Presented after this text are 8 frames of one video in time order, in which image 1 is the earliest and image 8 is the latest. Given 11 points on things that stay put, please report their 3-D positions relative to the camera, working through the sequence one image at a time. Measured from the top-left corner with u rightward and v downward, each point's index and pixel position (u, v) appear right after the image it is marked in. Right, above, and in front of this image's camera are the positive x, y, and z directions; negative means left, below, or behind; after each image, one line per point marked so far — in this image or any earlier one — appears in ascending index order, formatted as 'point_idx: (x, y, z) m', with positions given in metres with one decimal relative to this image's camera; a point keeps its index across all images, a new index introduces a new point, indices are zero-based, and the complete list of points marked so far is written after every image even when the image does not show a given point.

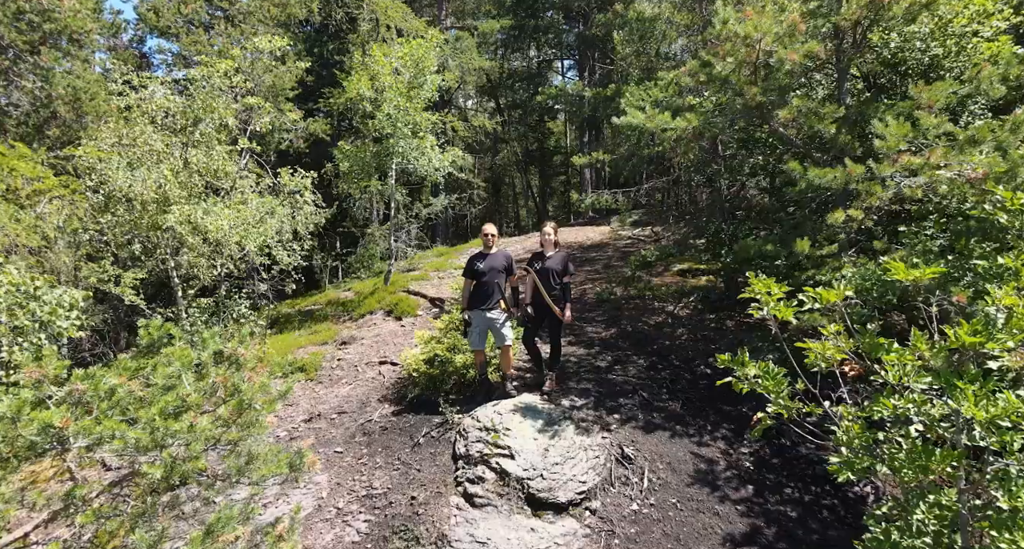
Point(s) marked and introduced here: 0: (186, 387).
0: (-1.8, -0.6, +2.7) m
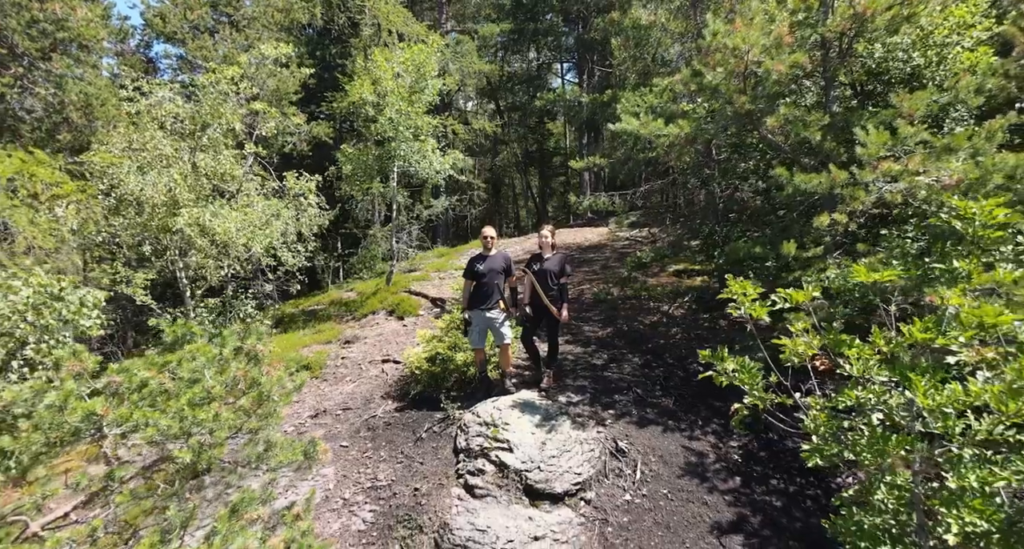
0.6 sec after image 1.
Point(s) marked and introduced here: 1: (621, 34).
0: (-1.8, -0.6, +2.9) m
1: (+2.1, +4.7, +9.5) m
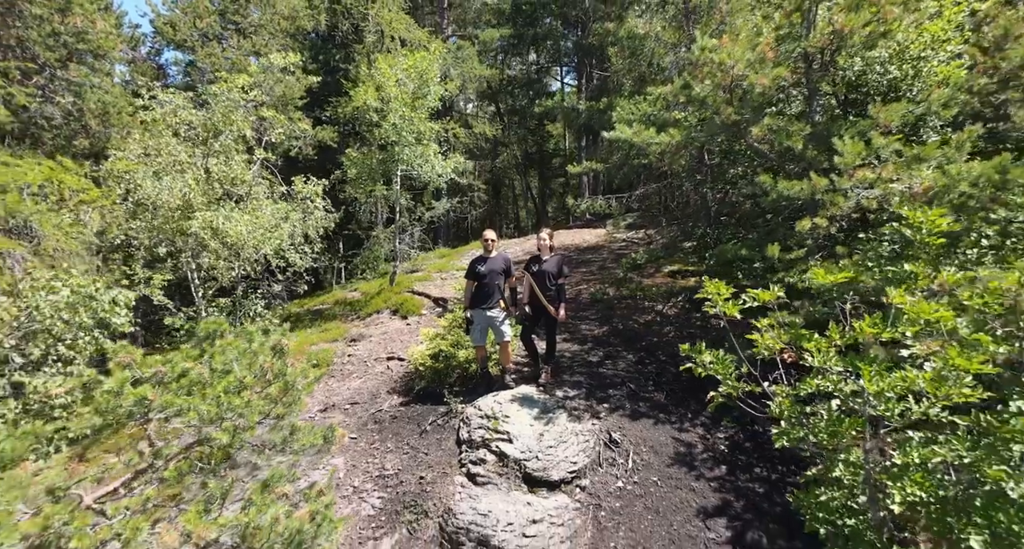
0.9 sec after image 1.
0: (-1.8, -0.7, +3.2) m
1: (+2.1, +4.7, +9.8) m
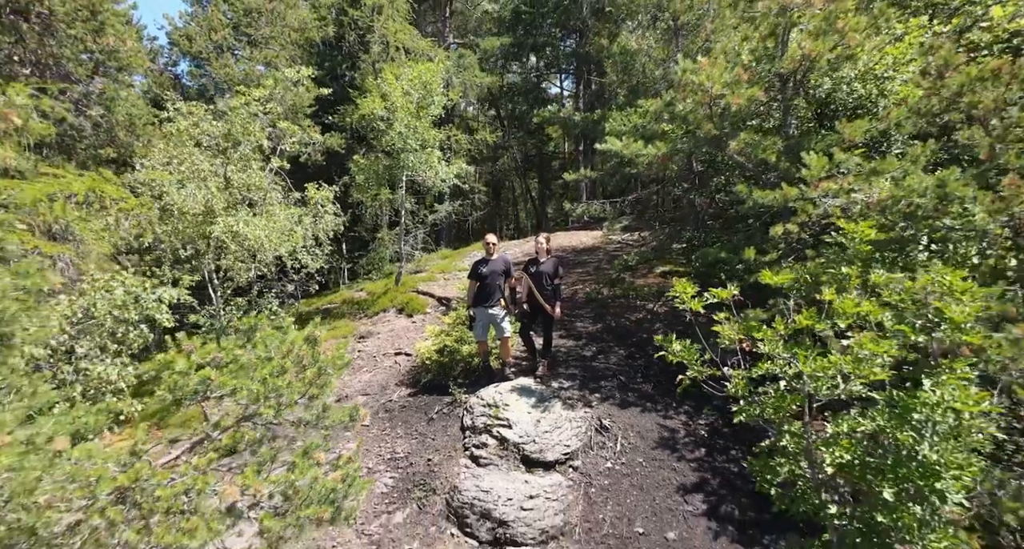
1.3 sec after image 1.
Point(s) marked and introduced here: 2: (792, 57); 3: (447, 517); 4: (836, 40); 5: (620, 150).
0: (-1.8, -0.7, +3.7) m
1: (+2.1, +4.7, +10.4) m
2: (+3.4, +2.6, +5.9) m
3: (-0.7, -2.5, +5.1) m
4: (+3.8, +2.7, +5.7) m
5: (+1.6, +1.9, +7.3) m
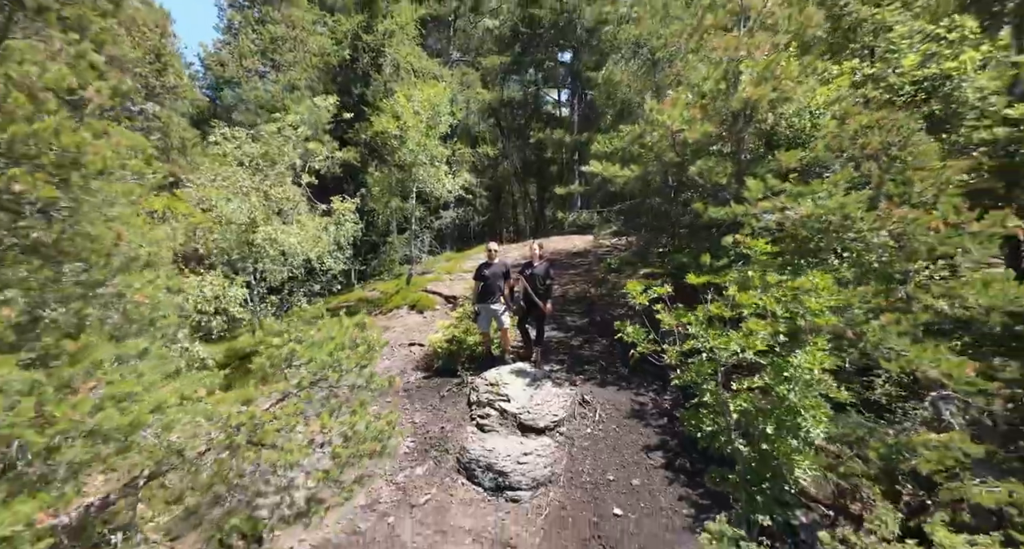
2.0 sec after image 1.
0: (-1.8, -0.7, +5.1) m
1: (+2.1, +4.6, +11.7) m
2: (+3.3, +2.6, +7.2) m
3: (-0.7, -2.6, +6.4) m
4: (+3.8, +2.7, +7.0) m
5: (+1.6, +1.9, +8.7) m
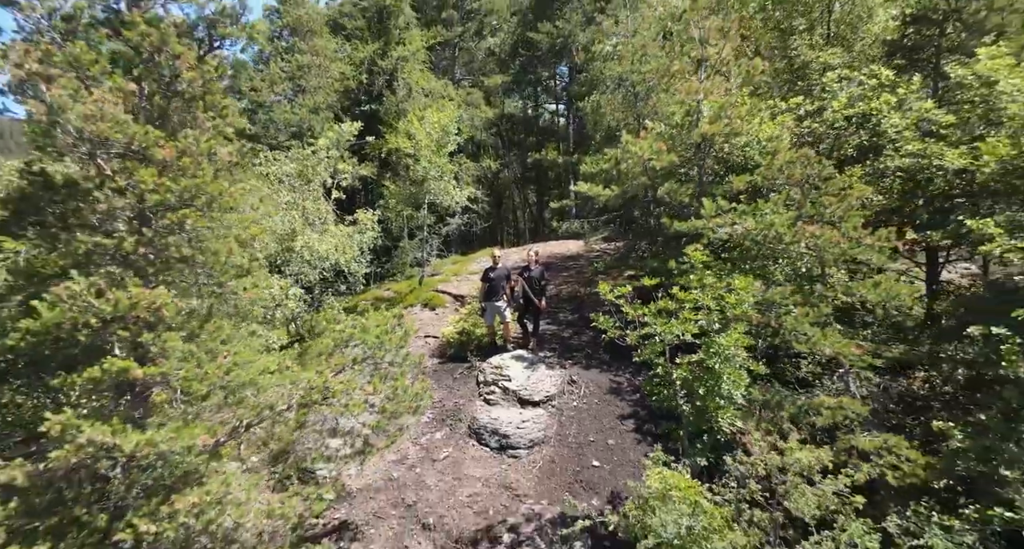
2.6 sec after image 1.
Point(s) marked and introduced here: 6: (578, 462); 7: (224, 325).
0: (-1.8, -0.7, +6.7) m
1: (+2.1, +4.6, +13.3) m
2: (+3.4, +2.5, +8.8) m
3: (-0.7, -2.6, +8.0) m
4: (+3.8, +2.7, +8.6) m
5: (+1.6, +1.8, +10.3) m
6: (+1.0, -2.8, +7.4) m
7: (-3.2, -0.6, +5.4) m
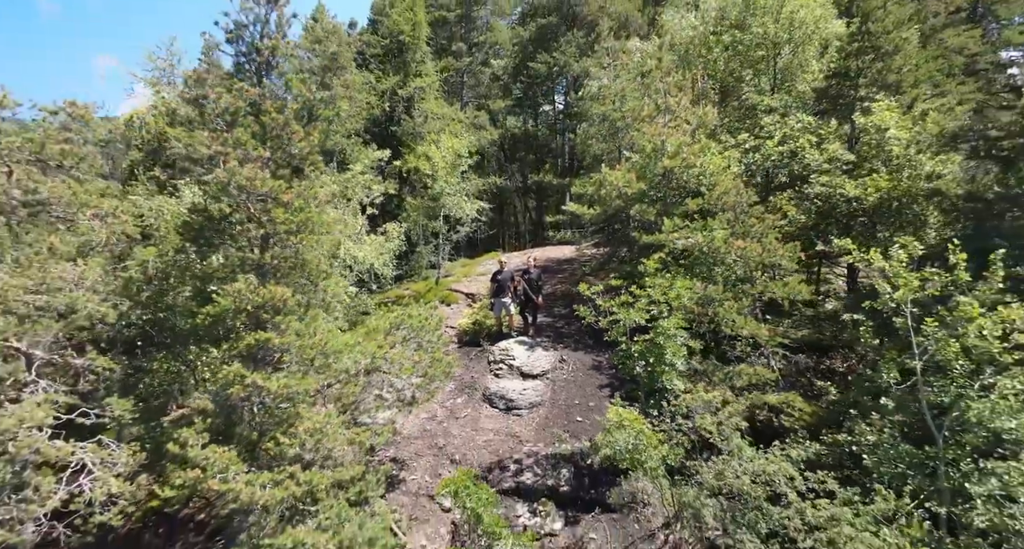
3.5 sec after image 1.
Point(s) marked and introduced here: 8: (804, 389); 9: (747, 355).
0: (-1.7, -0.8, +9.1) m
1: (+2.2, +4.5, +15.7) m
2: (+3.4, +2.5, +11.2) m
3: (-0.6, -2.7, +10.5) m
4: (+3.9, +2.6, +11.1) m
5: (+1.7, +1.8, +12.7) m
6: (+1.1, -2.9, +9.8) m
7: (-3.1, -0.6, +7.8) m
8: (+5.5, -2.2, +9.2) m
9: (+4.6, -1.6, +9.6) m
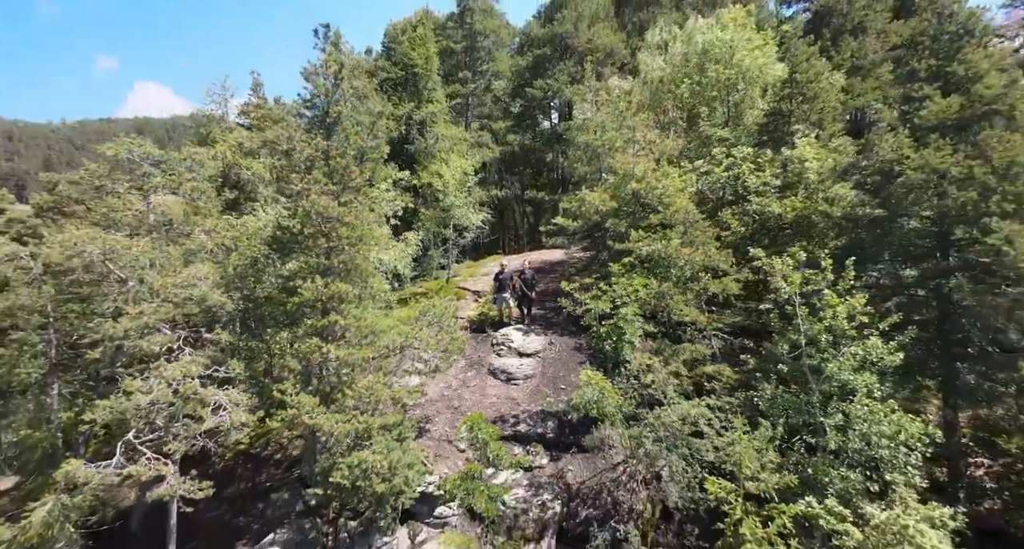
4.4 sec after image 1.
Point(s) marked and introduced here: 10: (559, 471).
0: (-1.8, -0.8, +11.9) m
1: (+2.2, +4.5, +18.5) m
2: (+3.4, +2.5, +14.0) m
3: (-0.6, -2.7, +13.3) m
4: (+3.9, +2.6, +13.9) m
5: (+1.7, +1.8, +15.5) m
6: (+1.1, -2.9, +12.6) m
7: (-3.1, -0.6, +10.6) m
8: (+5.5, -2.2, +12.0) m
9: (+4.6, -1.6, +12.4) m
10: (+1.0, -4.3, +10.7) m
